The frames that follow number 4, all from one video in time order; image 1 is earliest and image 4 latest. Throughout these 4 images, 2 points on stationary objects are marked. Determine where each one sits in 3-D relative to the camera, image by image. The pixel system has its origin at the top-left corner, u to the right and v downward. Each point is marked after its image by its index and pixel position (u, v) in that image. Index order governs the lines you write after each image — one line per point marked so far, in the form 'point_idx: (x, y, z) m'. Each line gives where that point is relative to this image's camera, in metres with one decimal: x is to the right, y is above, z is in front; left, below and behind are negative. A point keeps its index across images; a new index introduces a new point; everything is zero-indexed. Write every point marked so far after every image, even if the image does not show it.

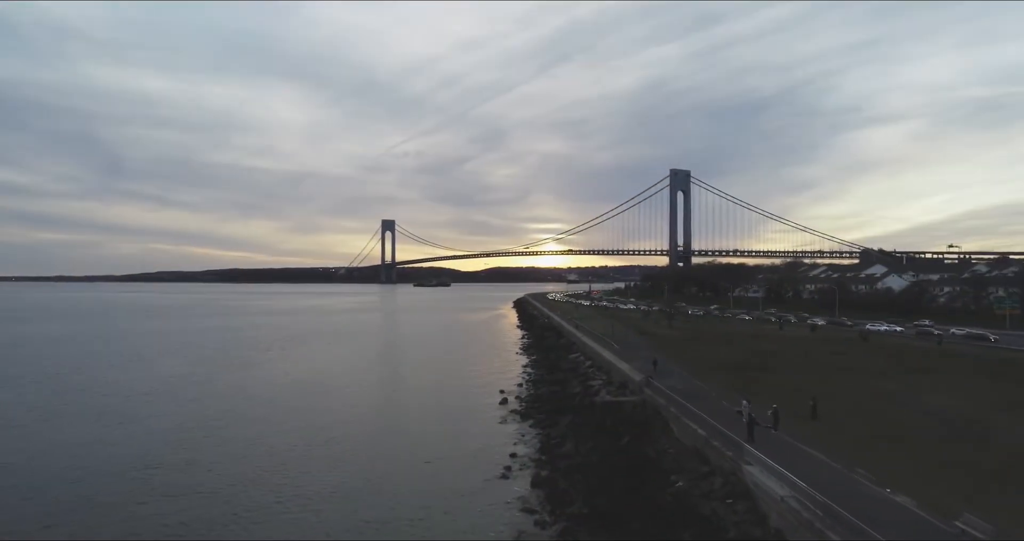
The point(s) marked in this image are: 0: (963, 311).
0: (+11.9, -1.1, +18.0) m
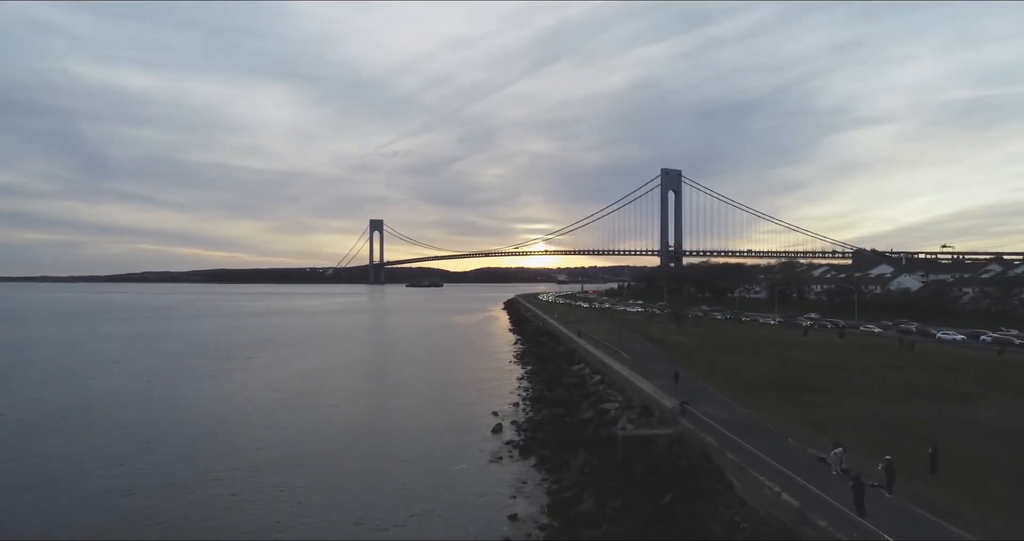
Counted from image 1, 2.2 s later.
0: (+11.7, -1.0, +17.1) m
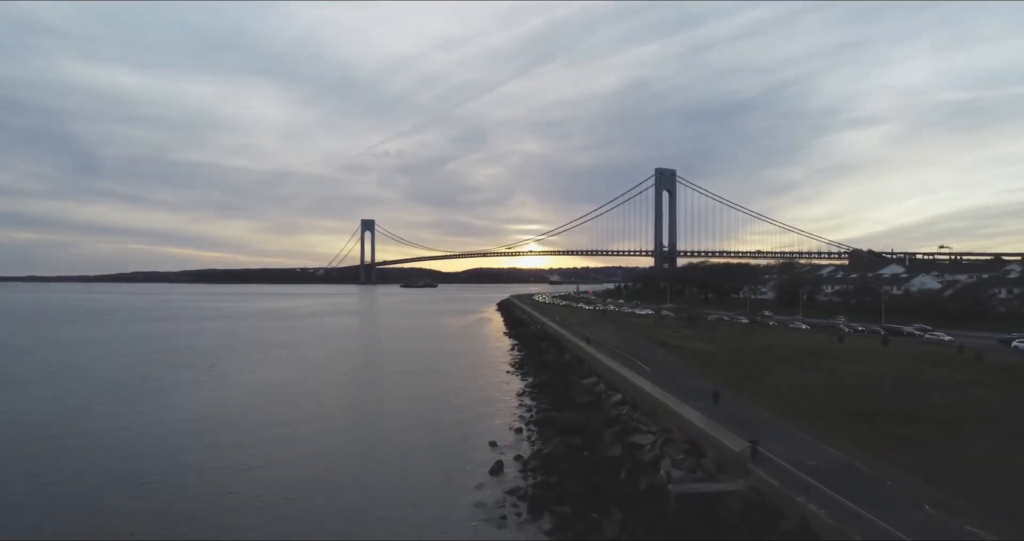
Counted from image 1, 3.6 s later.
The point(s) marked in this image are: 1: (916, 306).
0: (+11.6, -1.0, +16.2) m
1: (+10.5, -0.9, +18.2) m
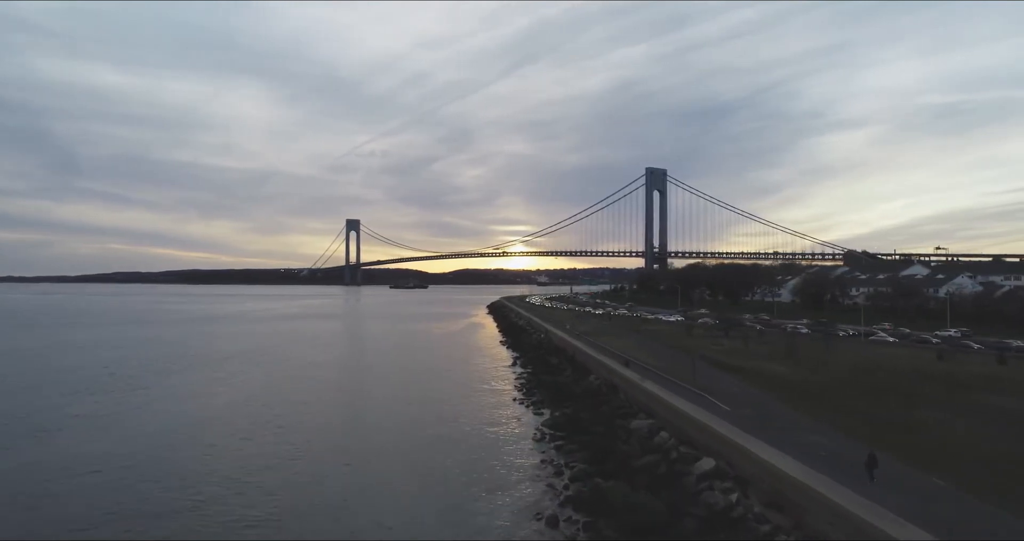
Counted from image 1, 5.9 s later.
0: (+11.5, -1.0, +14.6) m
1: (+10.4, -0.9, +16.6) m
